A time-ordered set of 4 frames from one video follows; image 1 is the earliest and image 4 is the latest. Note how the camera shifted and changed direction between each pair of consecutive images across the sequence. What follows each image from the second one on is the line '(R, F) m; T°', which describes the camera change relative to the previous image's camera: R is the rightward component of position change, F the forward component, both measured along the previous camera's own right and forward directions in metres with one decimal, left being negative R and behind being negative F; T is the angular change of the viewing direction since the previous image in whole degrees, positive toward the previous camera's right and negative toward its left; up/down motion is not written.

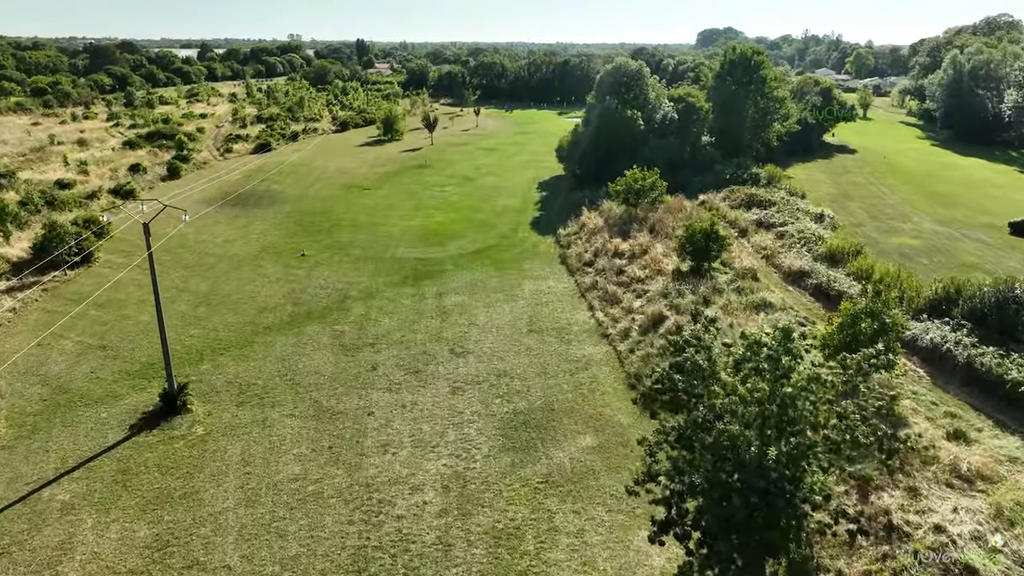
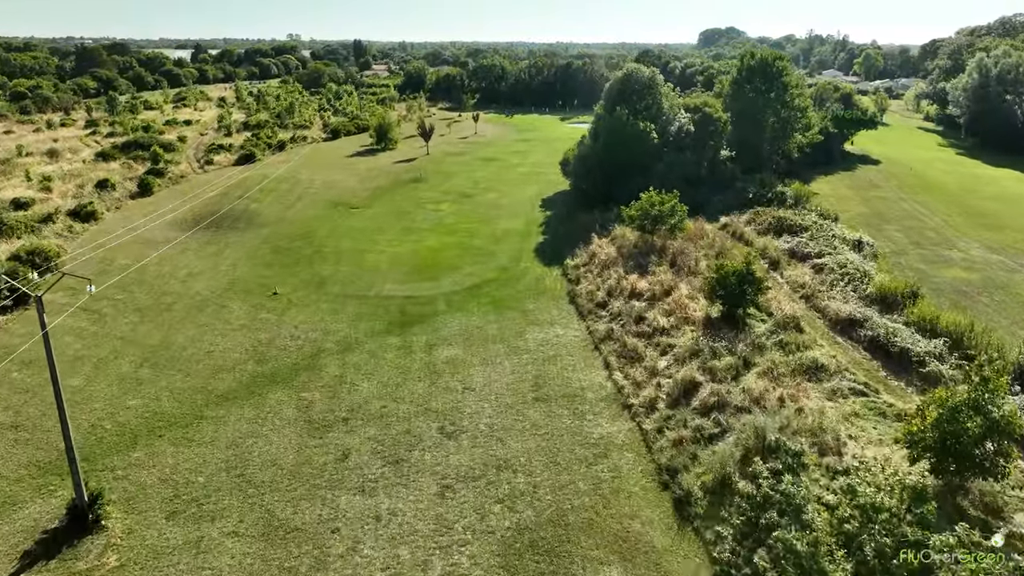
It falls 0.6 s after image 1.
(-0.1, +4.3) m; 0°
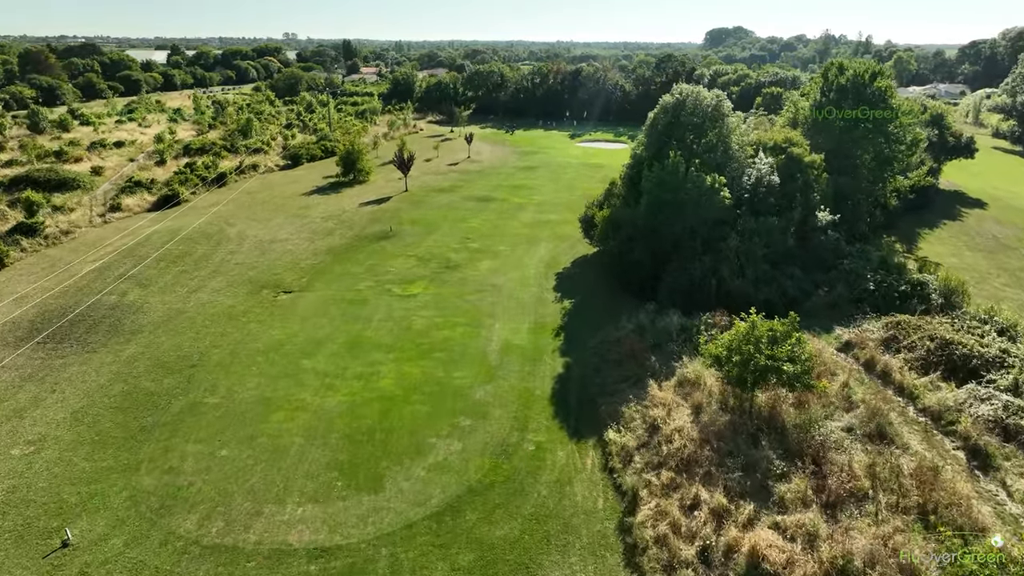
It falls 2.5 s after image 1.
(-0.1, +14.5) m; 0°
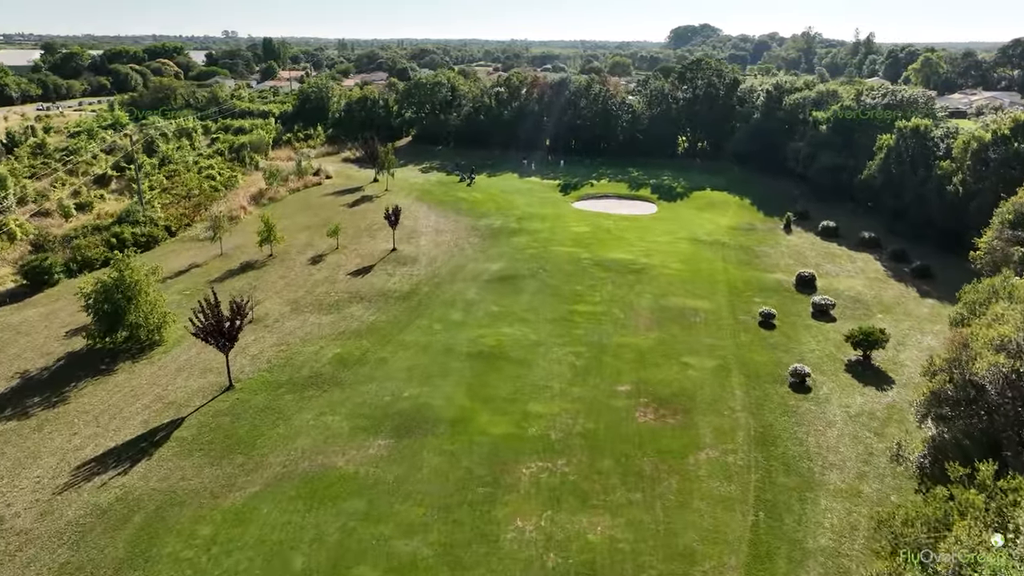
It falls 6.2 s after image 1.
(-0.1, +31.1) m; +4°
